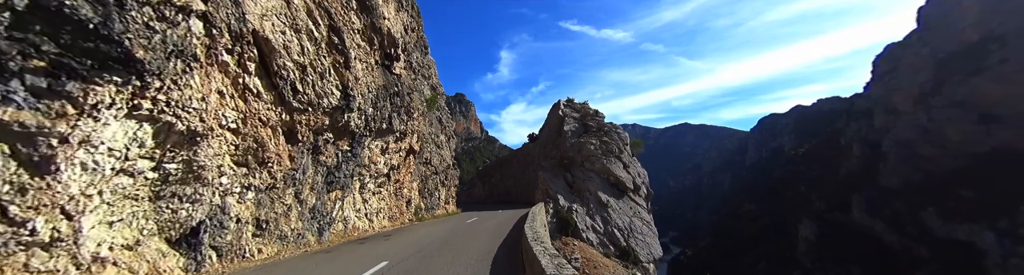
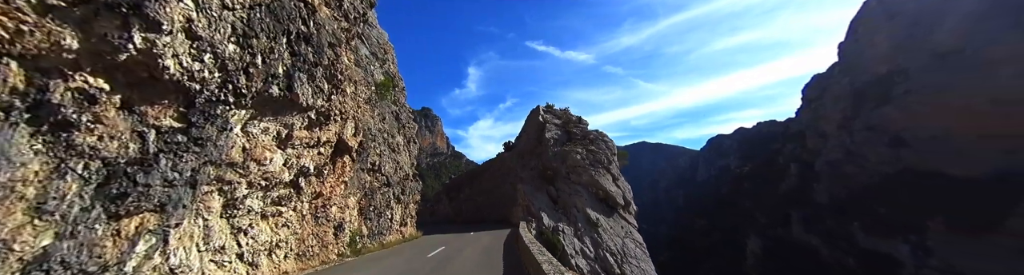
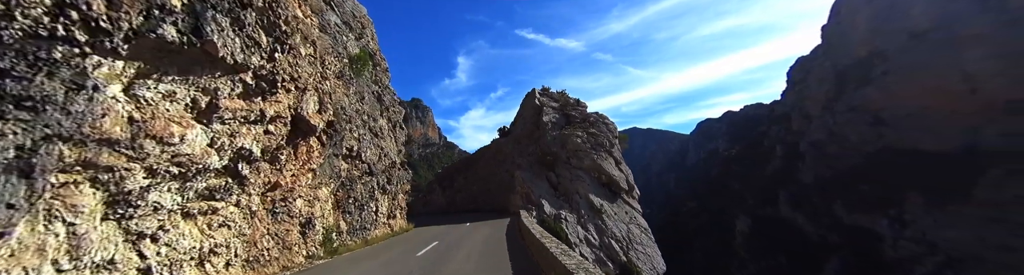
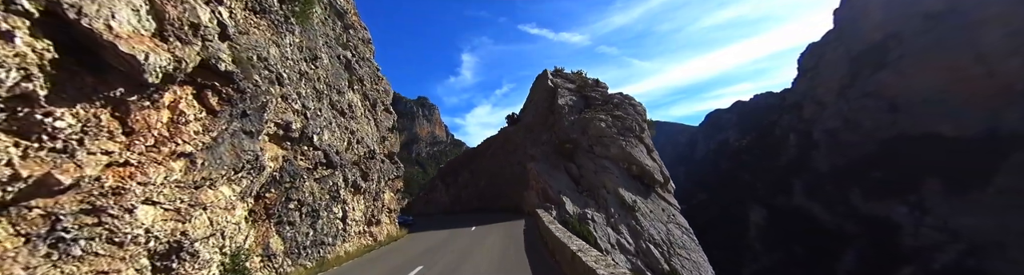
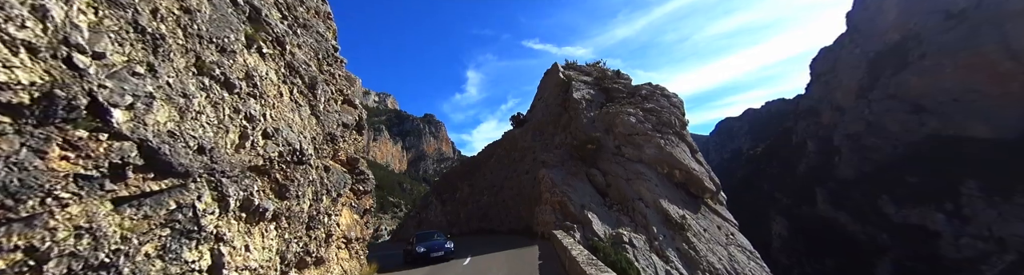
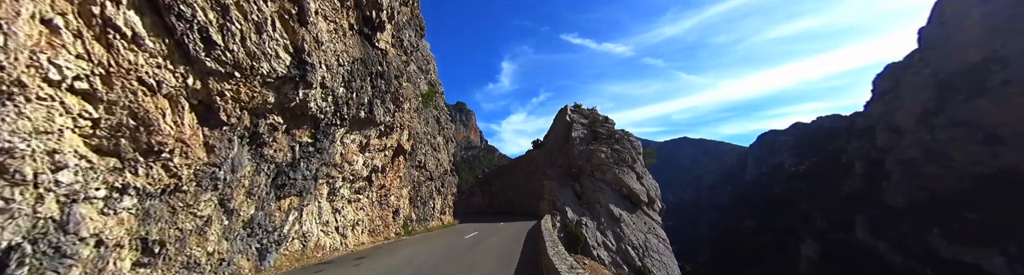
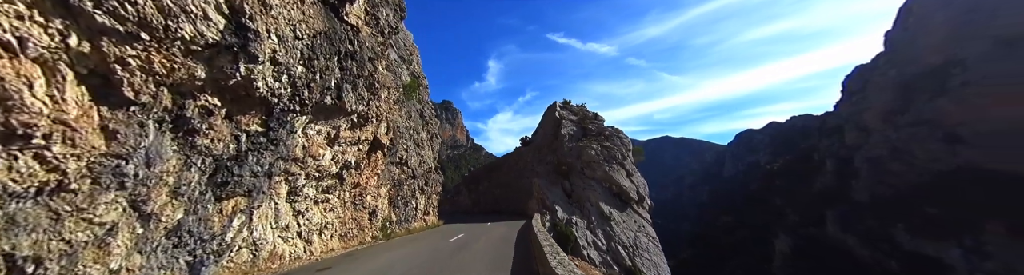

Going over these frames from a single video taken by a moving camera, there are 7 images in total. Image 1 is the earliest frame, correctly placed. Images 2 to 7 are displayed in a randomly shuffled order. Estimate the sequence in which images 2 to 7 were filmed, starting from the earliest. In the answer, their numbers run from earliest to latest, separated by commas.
6, 7, 2, 3, 4, 5
